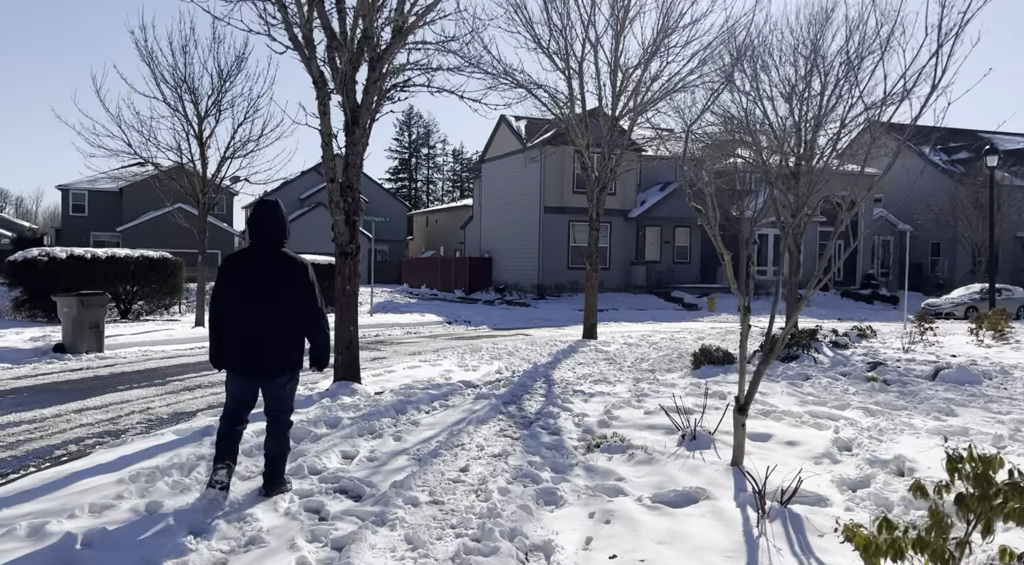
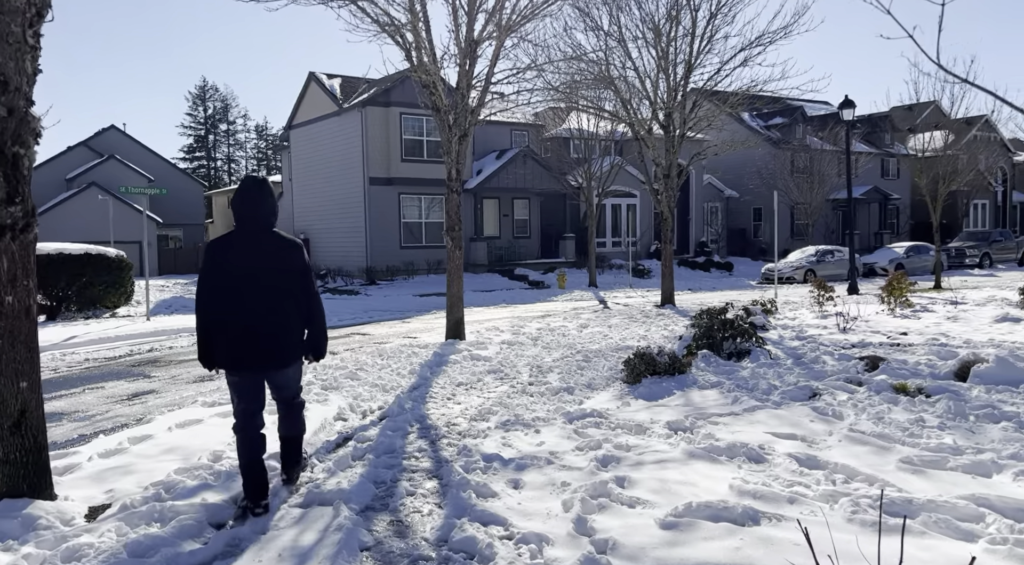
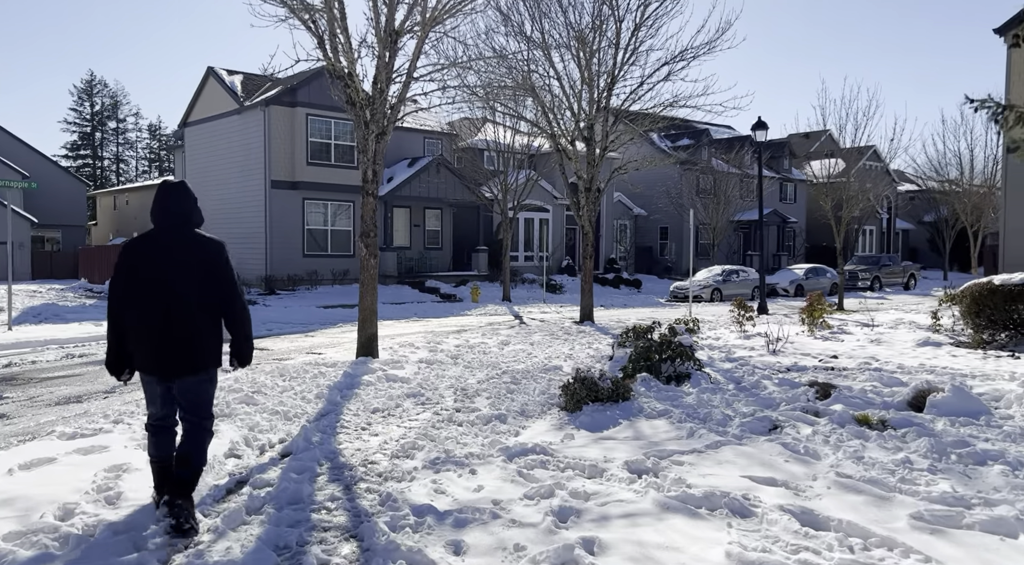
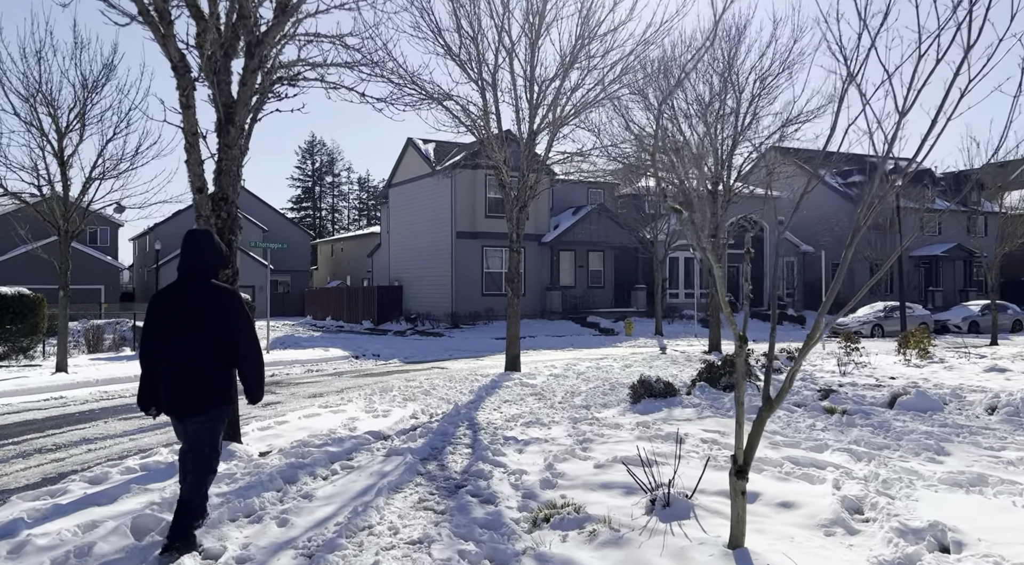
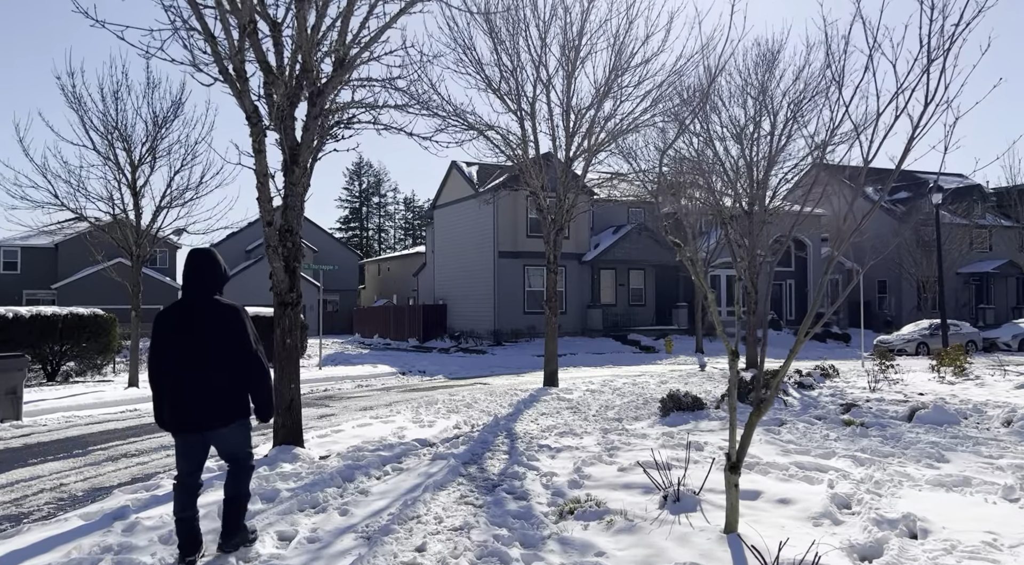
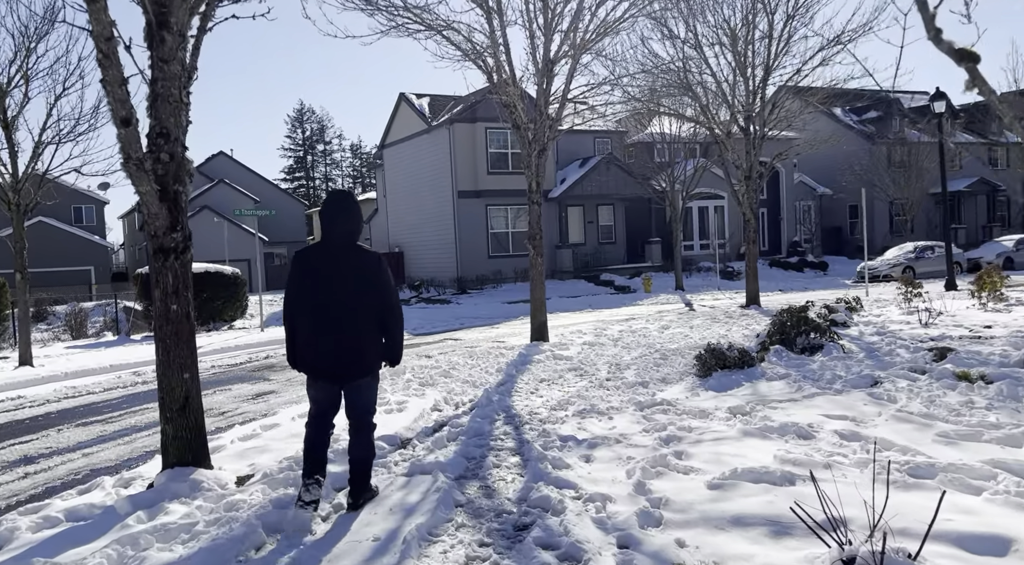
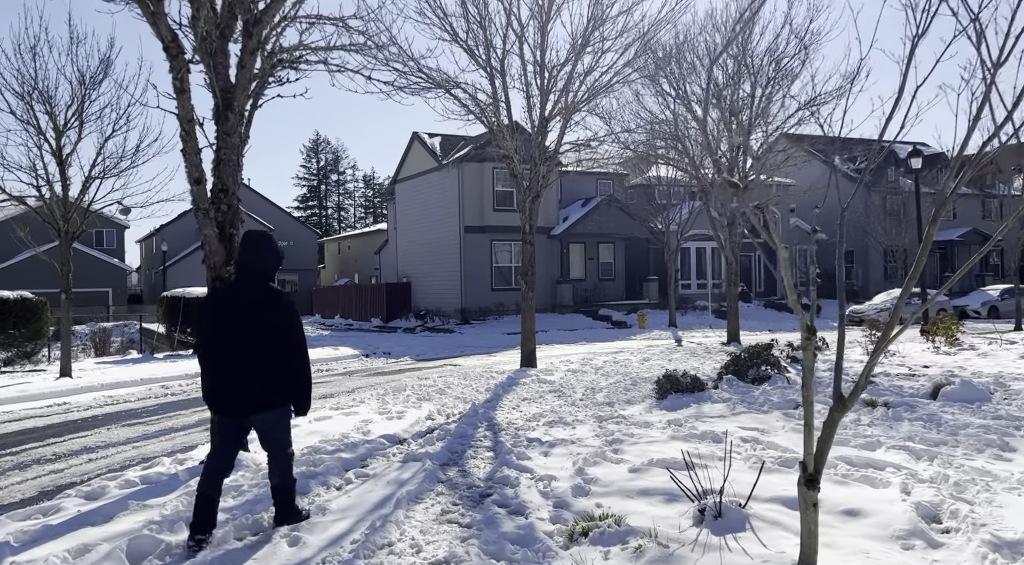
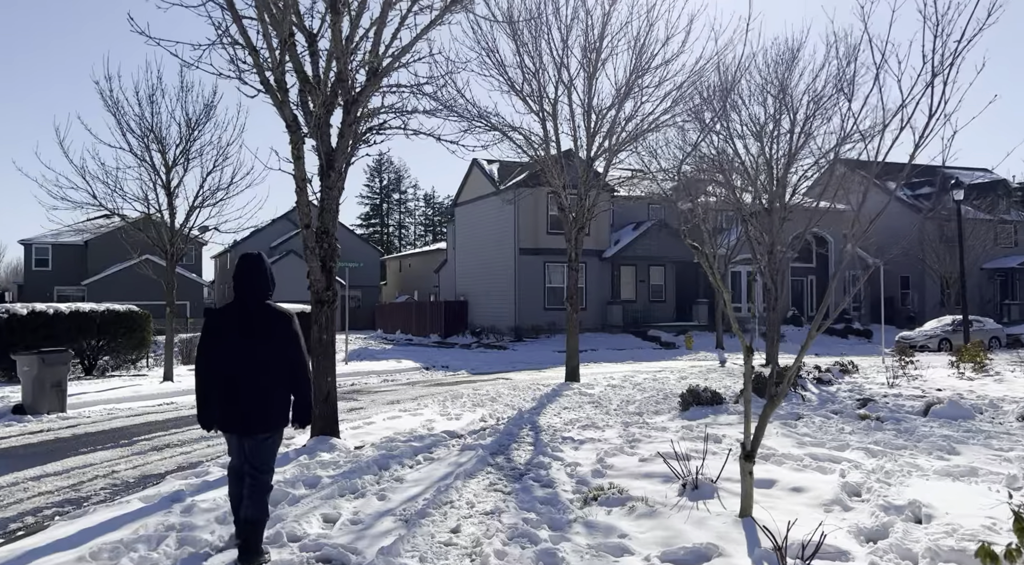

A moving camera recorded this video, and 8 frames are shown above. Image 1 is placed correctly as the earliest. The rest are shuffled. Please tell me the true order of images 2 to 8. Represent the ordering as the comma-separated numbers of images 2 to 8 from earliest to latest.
8, 5, 4, 7, 6, 2, 3
